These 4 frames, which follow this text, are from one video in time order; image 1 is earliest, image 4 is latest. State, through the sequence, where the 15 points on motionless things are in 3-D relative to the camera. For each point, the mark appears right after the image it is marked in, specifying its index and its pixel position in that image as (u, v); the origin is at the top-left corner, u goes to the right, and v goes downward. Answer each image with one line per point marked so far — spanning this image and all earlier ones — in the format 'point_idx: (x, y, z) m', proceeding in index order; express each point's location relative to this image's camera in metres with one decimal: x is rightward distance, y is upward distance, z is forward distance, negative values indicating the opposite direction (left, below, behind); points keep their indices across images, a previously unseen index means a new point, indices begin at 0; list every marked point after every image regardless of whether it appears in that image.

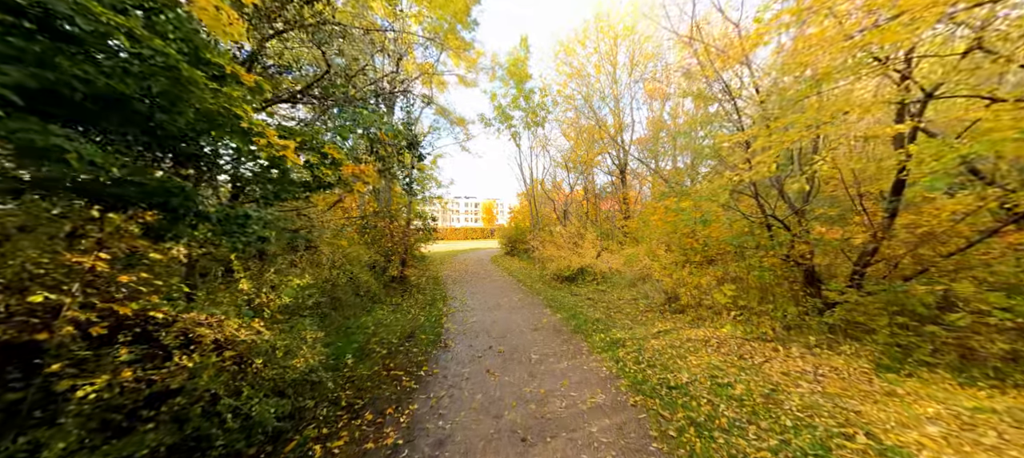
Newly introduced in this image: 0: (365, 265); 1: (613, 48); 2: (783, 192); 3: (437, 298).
0: (-4.7, -1.2, +9.7) m
1: (+4.9, +8.6, +15.0) m
2: (+5.0, +0.7, +5.8) m
3: (-2.5, -2.4, +10.2) m
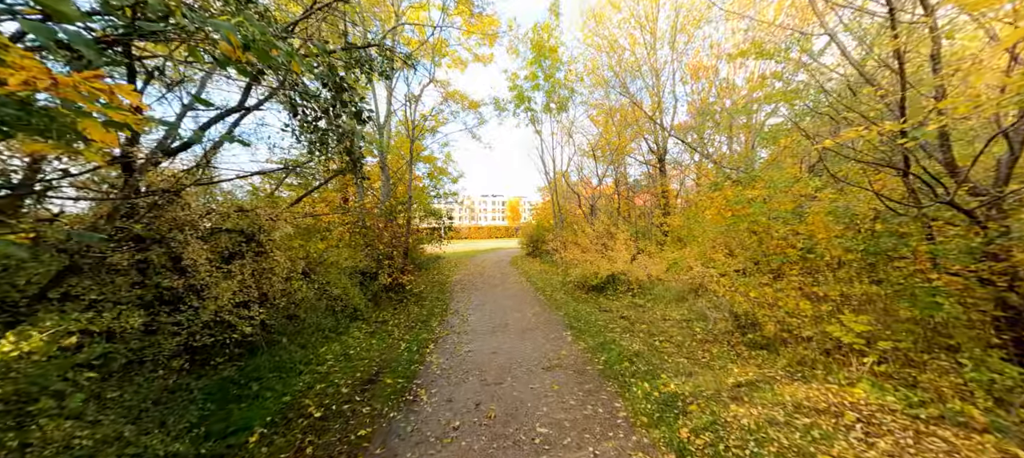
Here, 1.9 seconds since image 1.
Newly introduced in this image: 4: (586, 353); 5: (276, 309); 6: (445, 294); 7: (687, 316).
0: (-4.4, -1.2, +8.2) m
1: (+5.6, +8.7, +12.6) m
2: (+5.0, +0.7, +3.5) m
3: (-2.1, -2.4, +8.5) m
4: (+1.3, -2.2, +5.5) m
5: (-4.2, -1.4, +5.6) m
6: (-2.5, -2.4, +11.2) m
7: (+4.0, -2.0, +7.1) m
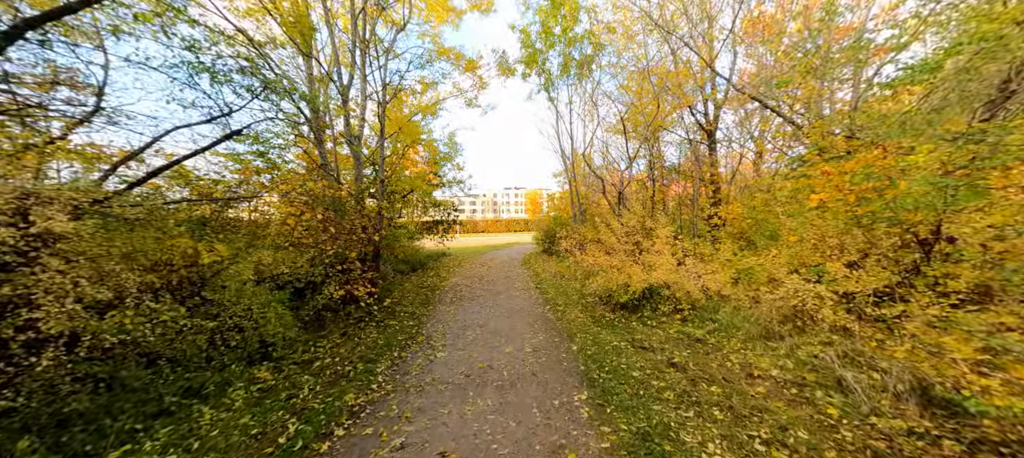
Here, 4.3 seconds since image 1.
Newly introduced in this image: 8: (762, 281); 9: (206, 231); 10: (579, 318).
0: (-4.5, -1.1, +5.8) m
1: (+5.6, +8.9, +9.3) m
2: (+4.5, +0.7, +0.4) m
3: (-2.3, -2.3, +5.9) m
4: (+0.9, -2.1, +2.7) m
5: (-4.6, -1.4, +3.2) m
6: (-2.5, -2.3, +8.6) m
7: (+3.7, -1.9, +4.1) m
8: (+5.0, -1.0, +6.2) m
9: (-5.1, 0.0, +5.2) m
10: (+1.7, -2.2, +7.8) m
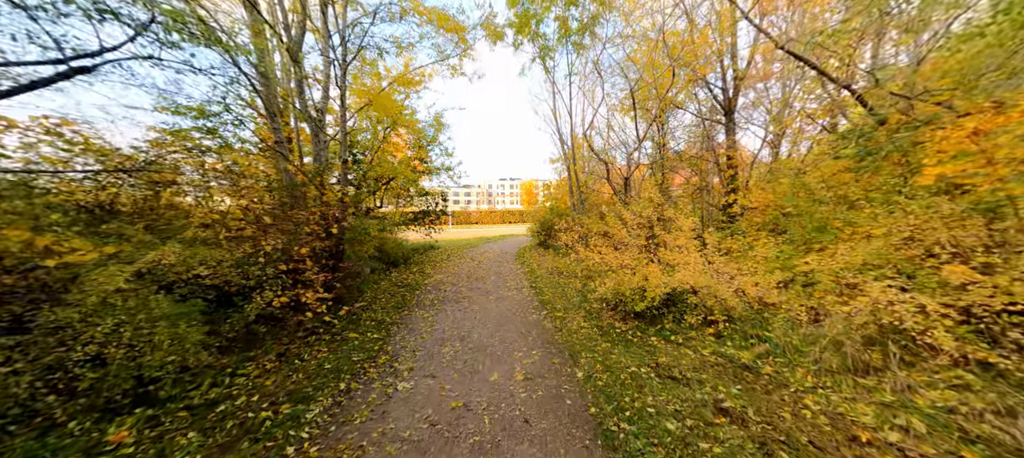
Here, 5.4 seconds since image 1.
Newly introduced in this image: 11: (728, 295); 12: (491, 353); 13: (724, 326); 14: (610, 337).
0: (-4.7, -0.9, +4.2) m
1: (+5.4, +9.2, +7.6) m
2: (+4.4, +0.7, -1.1) m
3: (-2.5, -2.1, +4.4) m
4: (+0.8, -2.1, +1.2) m
5: (-4.7, -1.3, +1.6) m
6: (-2.7, -2.0, +7.1) m
7: (+3.5, -1.8, +2.7) m
8: (+4.8, -0.9, +4.8) m
9: (-5.3, +0.1, +3.5) m
10: (+1.5, -2.0, +6.3) m
11: (+3.7, -1.1, +5.4) m
12: (-0.4, -2.1, +5.7) m
13: (+3.7, -1.6, +5.4) m
14: (+1.9, -1.9, +6.0) m
